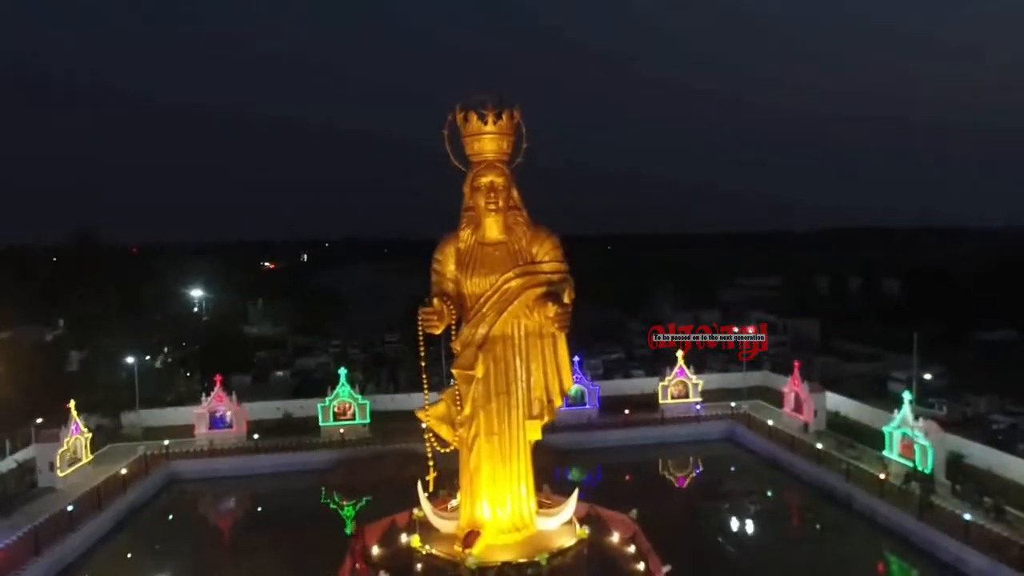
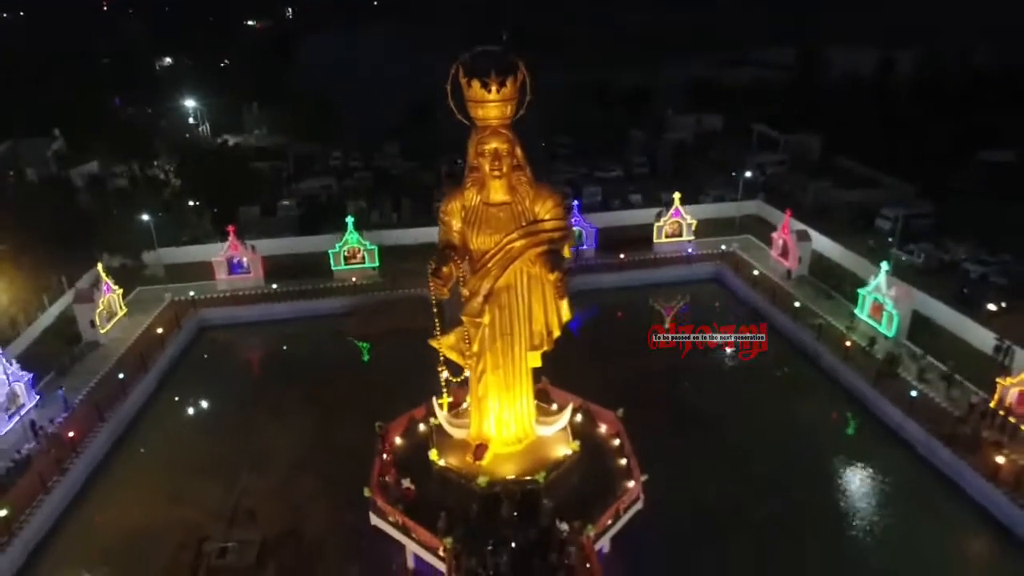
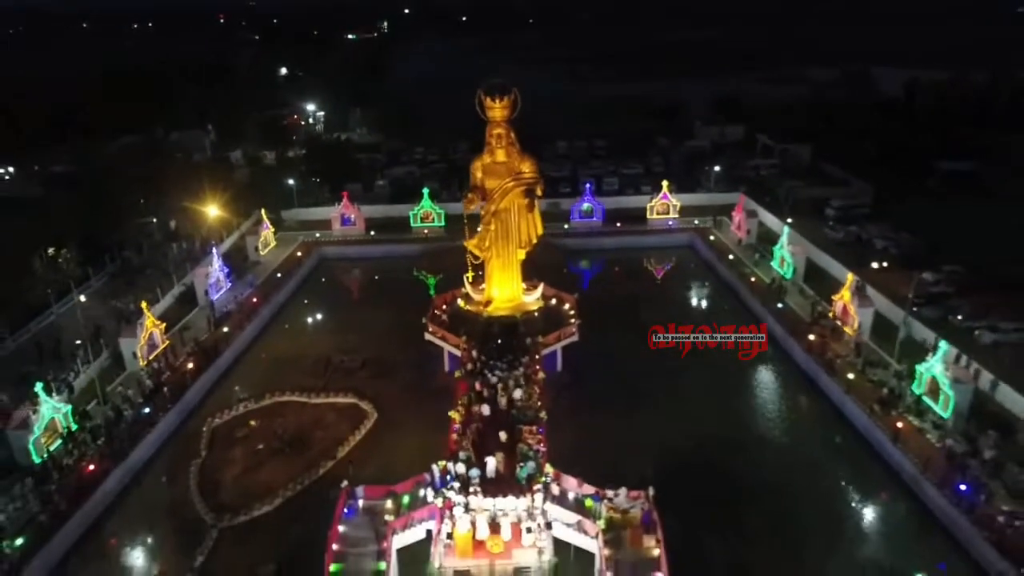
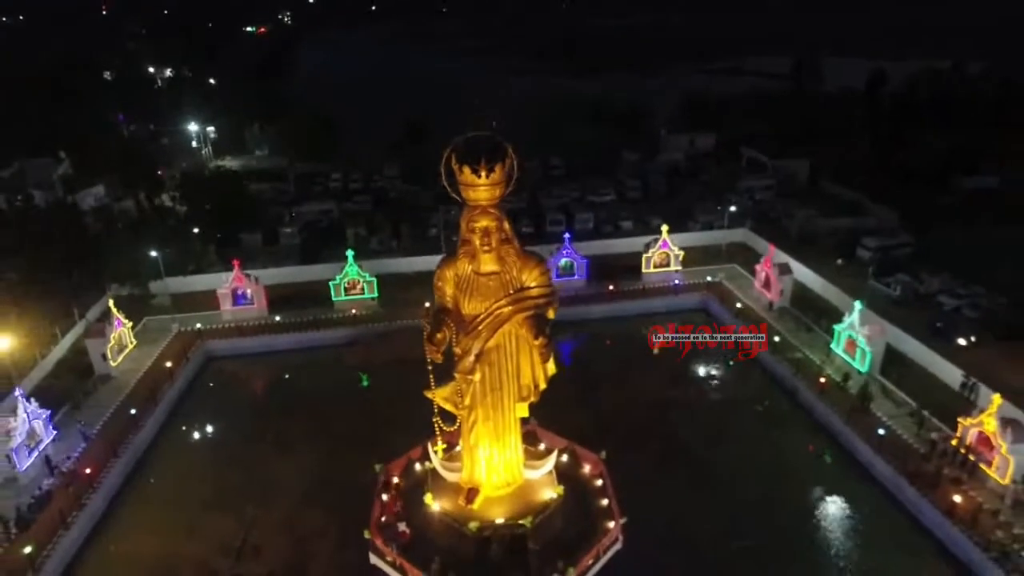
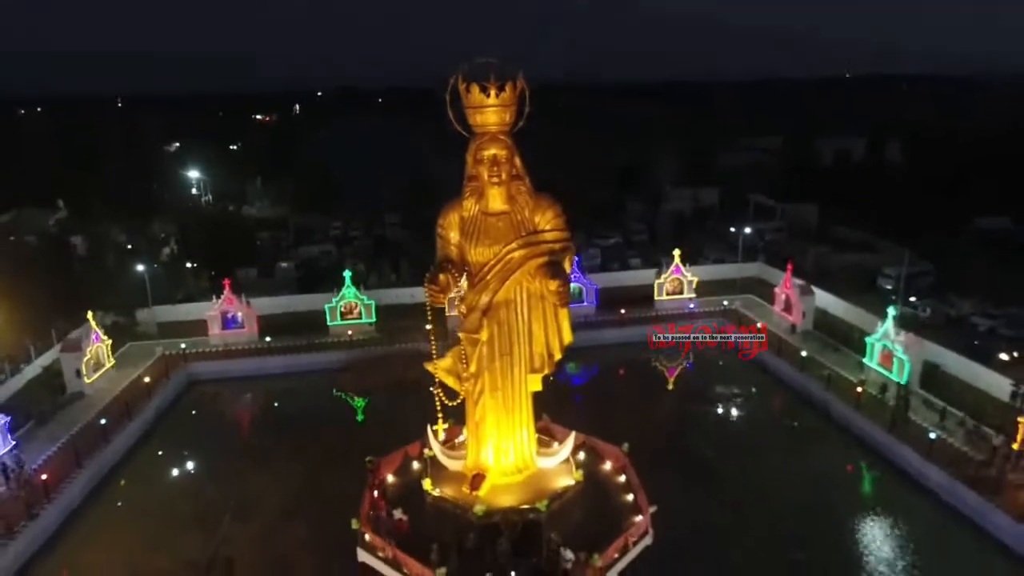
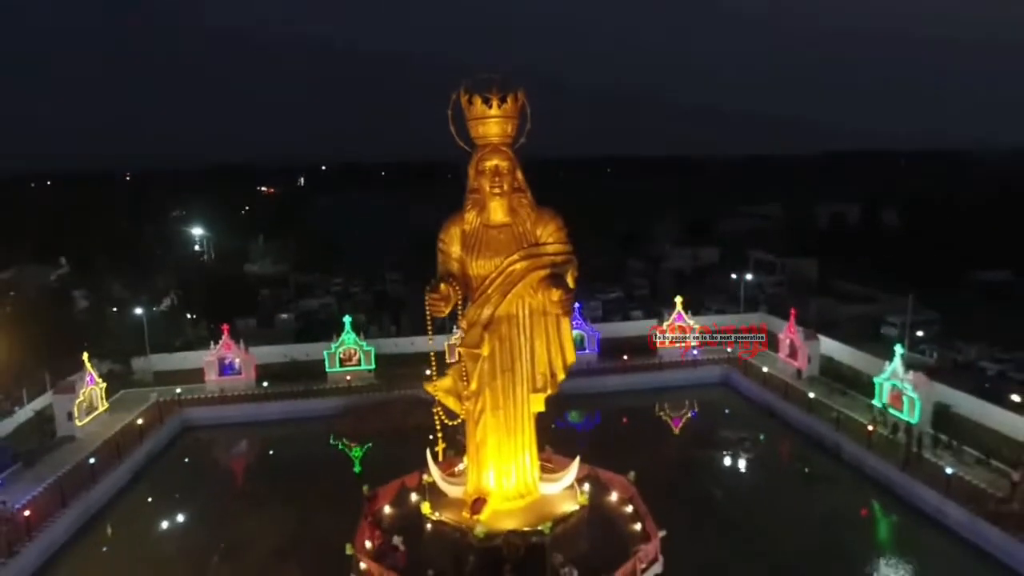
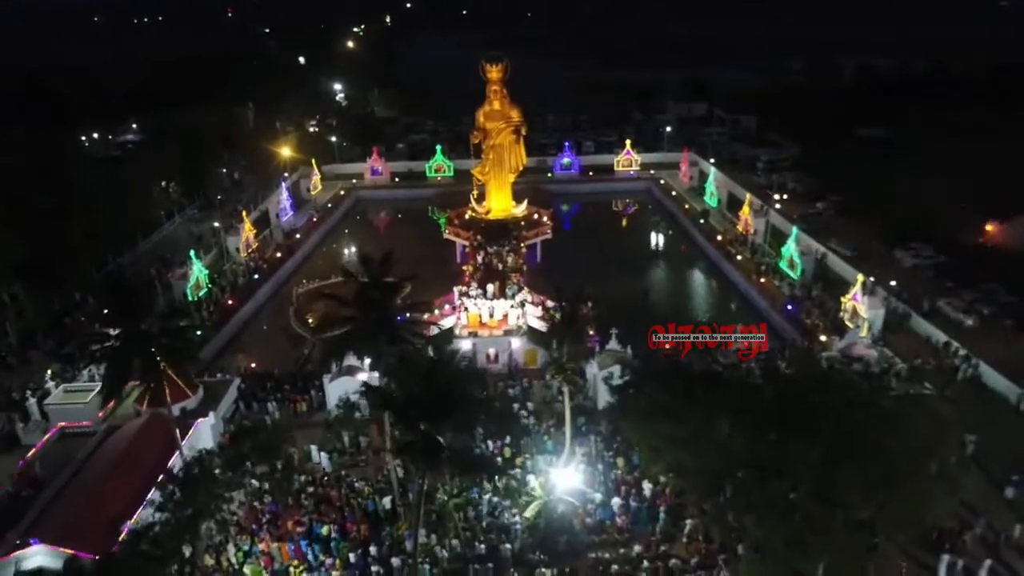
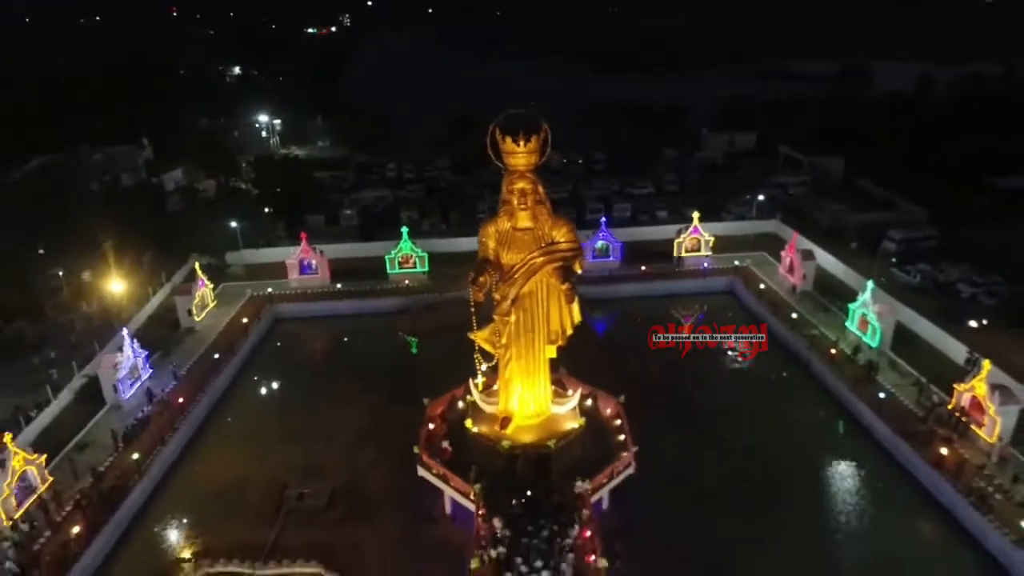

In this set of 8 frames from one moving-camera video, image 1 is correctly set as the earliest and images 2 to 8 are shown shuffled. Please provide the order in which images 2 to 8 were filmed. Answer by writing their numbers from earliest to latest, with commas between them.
6, 5, 2, 4, 8, 3, 7
